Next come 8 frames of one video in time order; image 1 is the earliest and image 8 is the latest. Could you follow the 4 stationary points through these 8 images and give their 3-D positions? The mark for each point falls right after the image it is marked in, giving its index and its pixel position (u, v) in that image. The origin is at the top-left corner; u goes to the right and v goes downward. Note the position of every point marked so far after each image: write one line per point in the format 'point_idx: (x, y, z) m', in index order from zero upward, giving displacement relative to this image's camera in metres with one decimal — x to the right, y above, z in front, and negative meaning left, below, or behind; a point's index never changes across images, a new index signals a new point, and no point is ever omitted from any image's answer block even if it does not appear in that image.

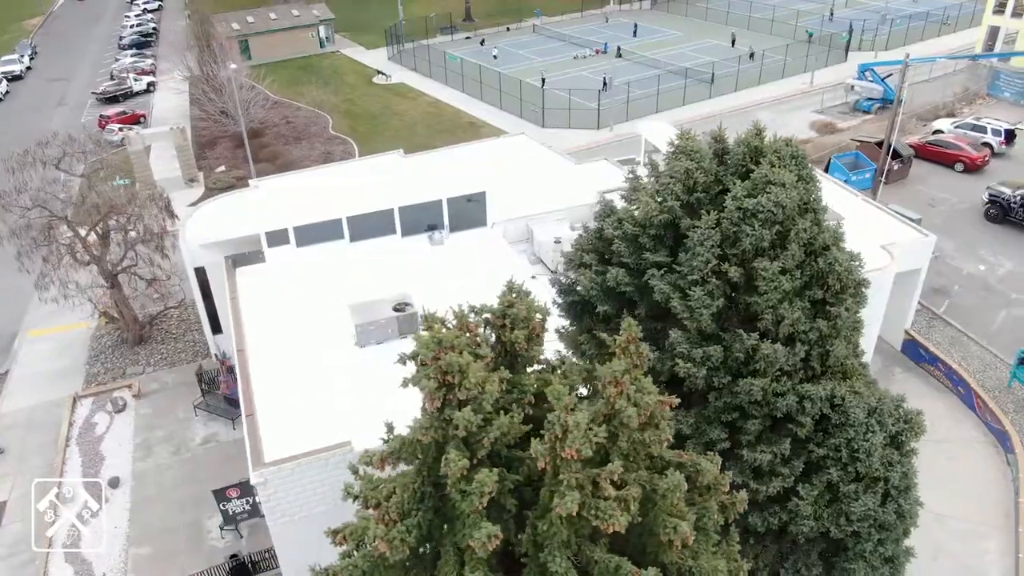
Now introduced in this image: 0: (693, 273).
0: (+2.5, +0.2, +10.8) m
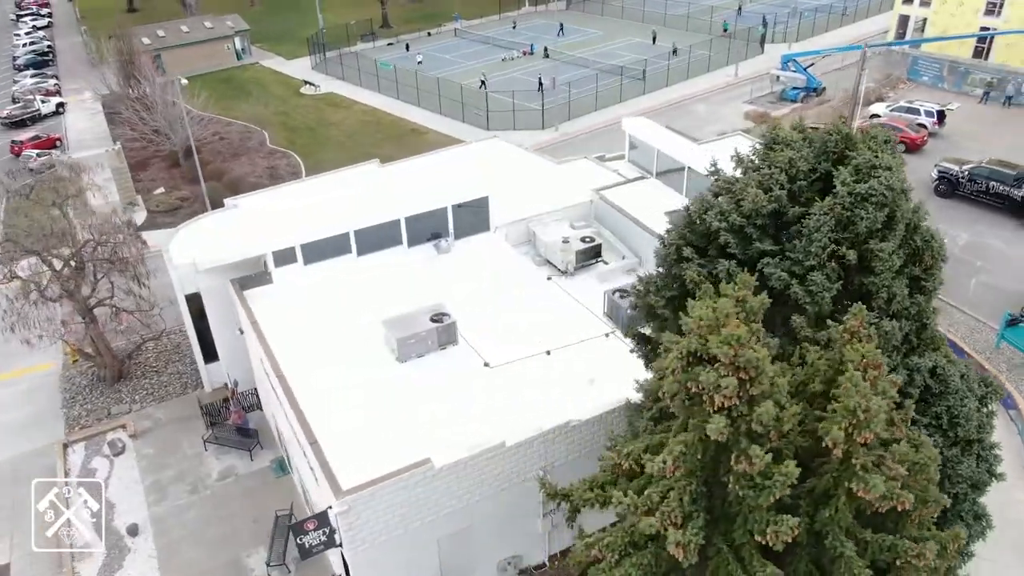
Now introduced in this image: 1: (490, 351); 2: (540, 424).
0: (+4.3, +0.4, +11.2) m
1: (-0.5, -1.5, +18.4) m
2: (+0.6, -2.8, +16.0) m
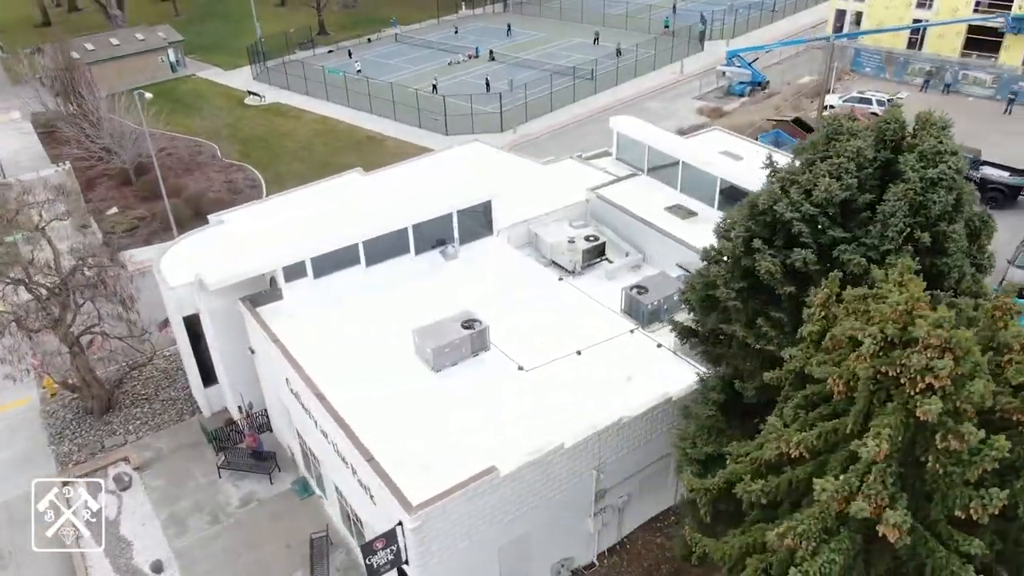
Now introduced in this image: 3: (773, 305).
0: (+5.6, +0.7, +11.6) m
1: (+0.2, -1.6, +18.3) m
2: (+1.7, -2.8, +16.0) m
3: (+4.4, -0.3, +12.9) m
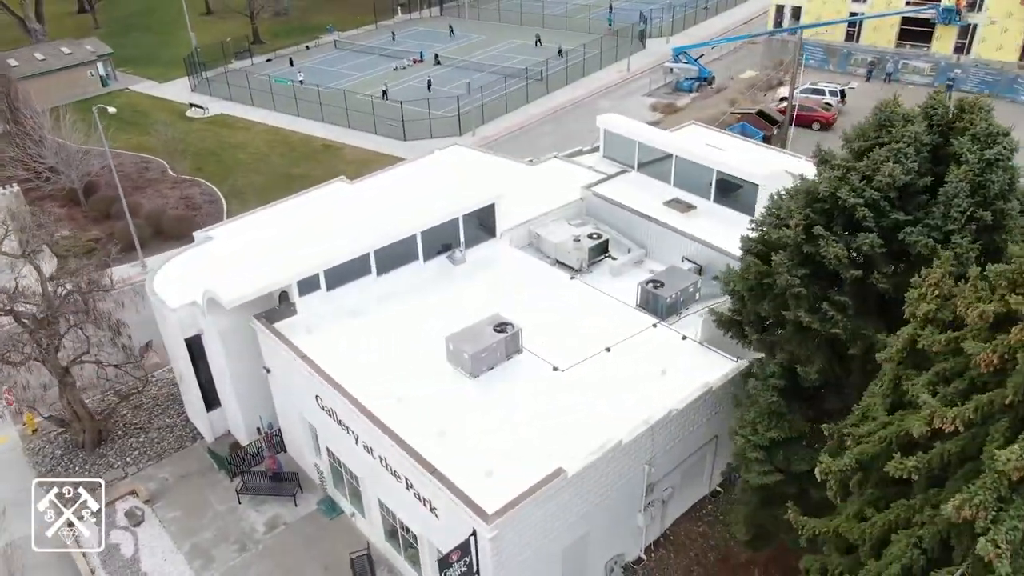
0: (+6.8, +1.0, +12.0) m
1: (+1.0, -1.6, +18.3) m
2: (+2.7, -2.7, +16.1) m
3: (+5.5, 0.0, +13.2) m
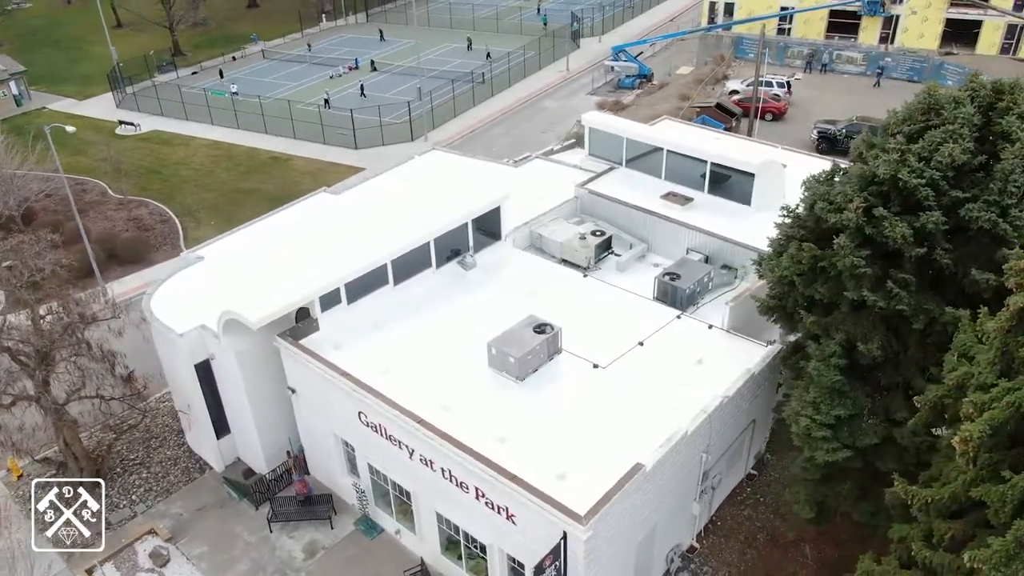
0: (+8.2, +1.5, +12.7) m
1: (+1.9, -1.5, +18.3) m
2: (+3.9, -2.5, +16.3) m
3: (+6.8, +0.4, +13.7) m
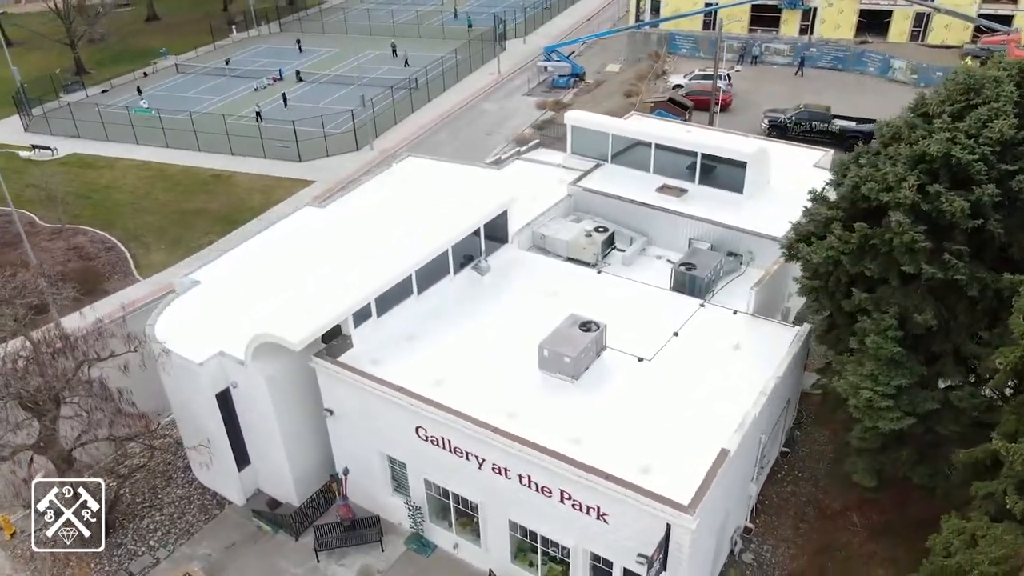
0: (+9.5, +2.1, +13.7) m
1: (+2.9, -1.4, +18.4) m
2: (+5.2, -2.2, +16.7) m
3: (+8.2, +0.9, +14.5) m
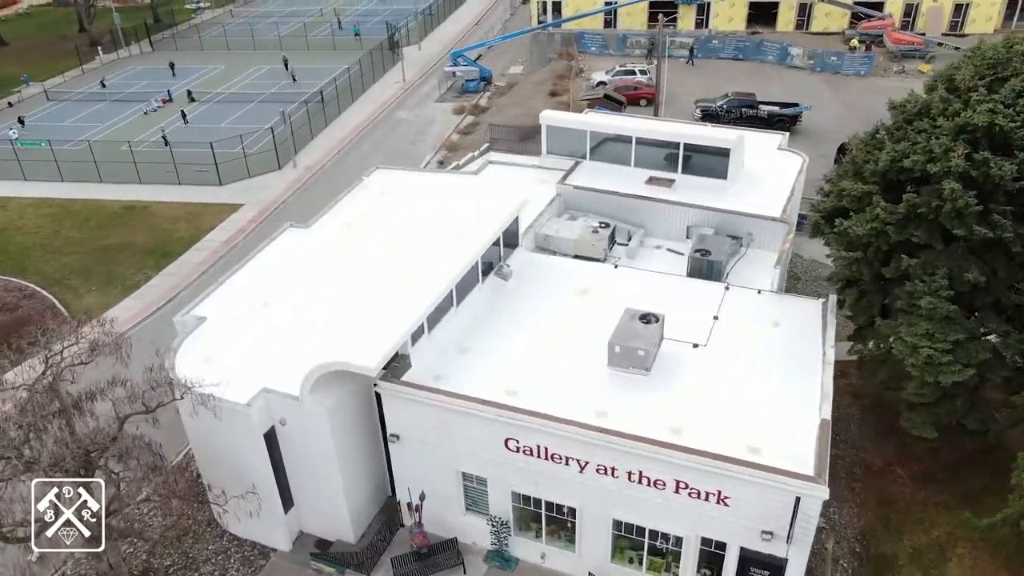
0: (+11.2, +3.1, +15.2) m
1: (+4.2, -1.1, +18.8) m
2: (+6.8, -1.7, +17.5) m
3: (+9.8, +1.7, +15.8) m
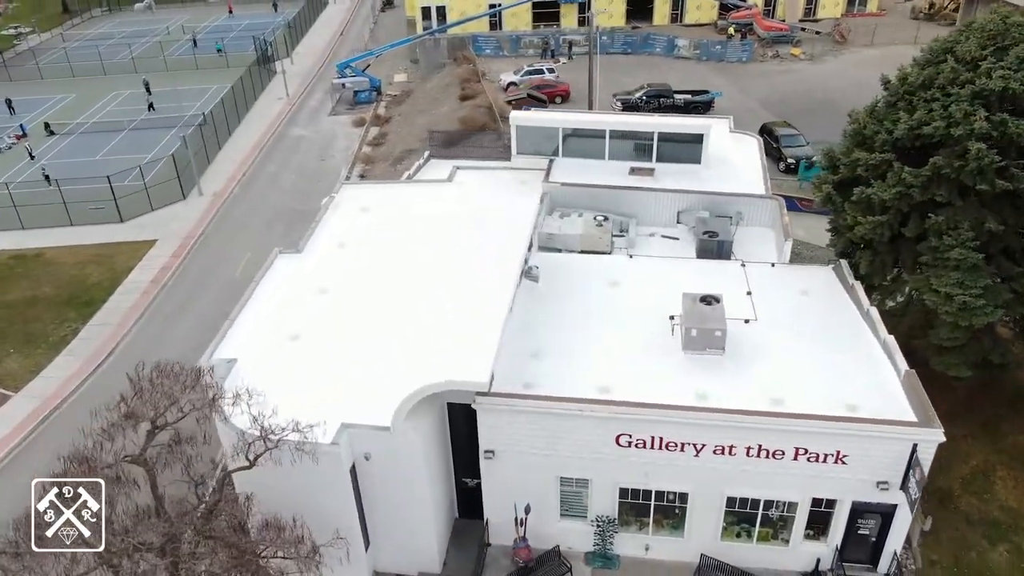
0: (+12.5, +4.5, +17.4) m
1: (+5.6, -0.6, +19.5) m
2: (+8.4, -0.8, +18.7) m
3: (+11.3, +3.0, +17.7) m
